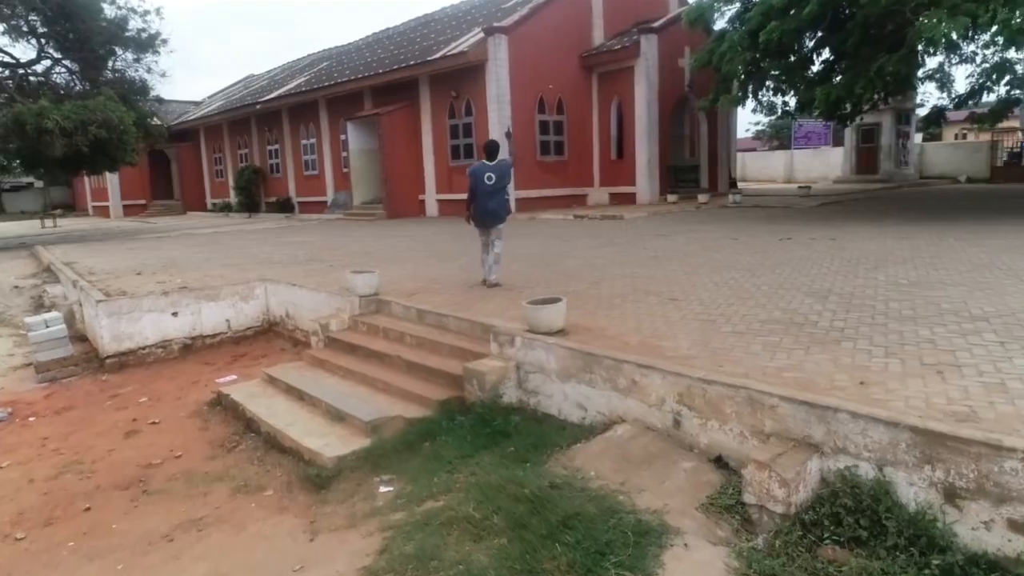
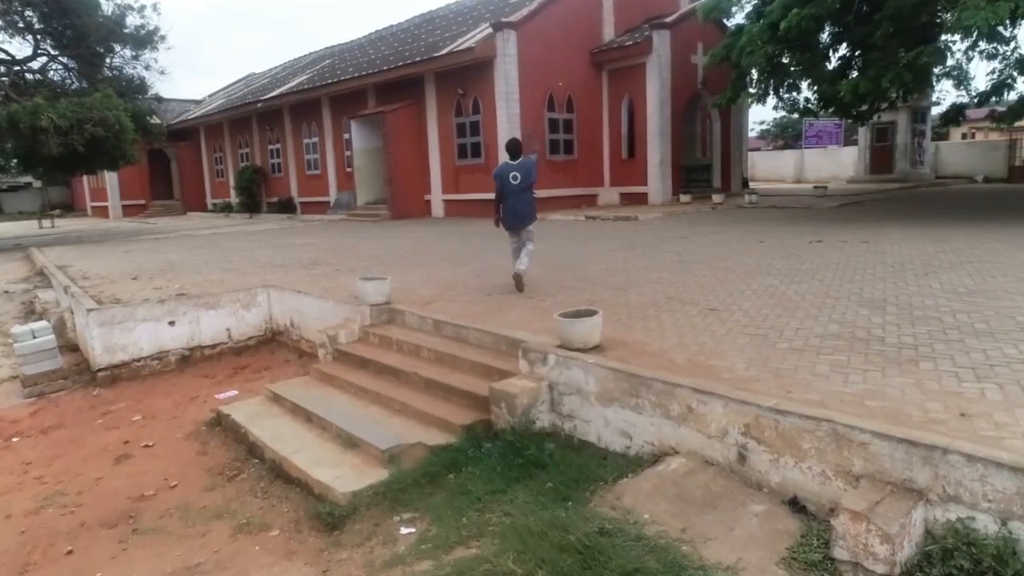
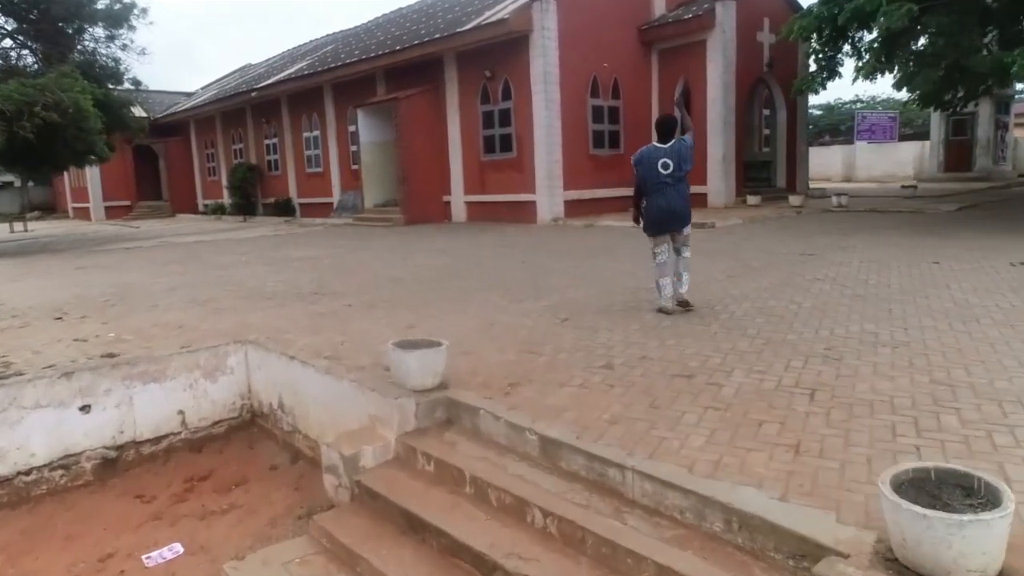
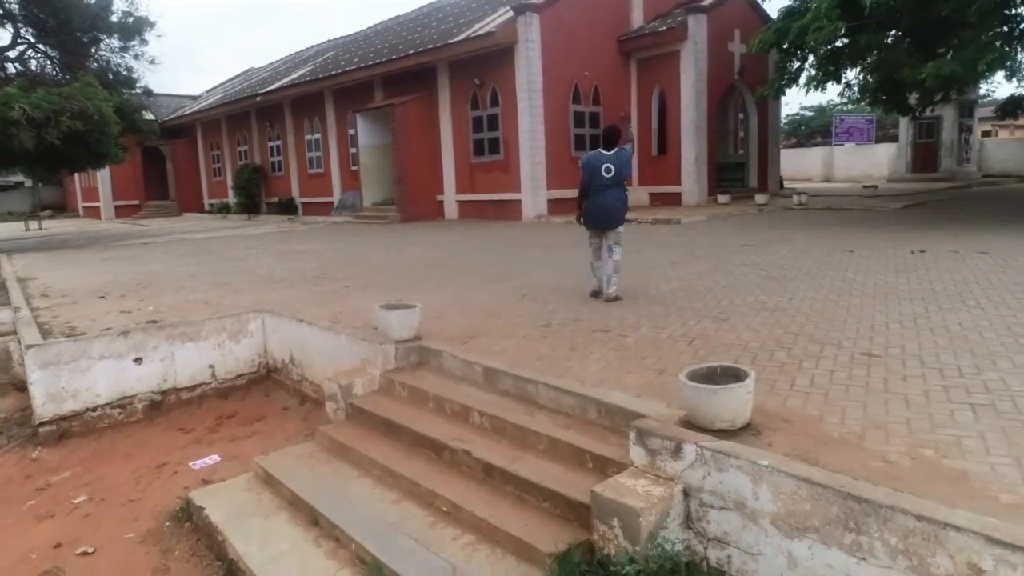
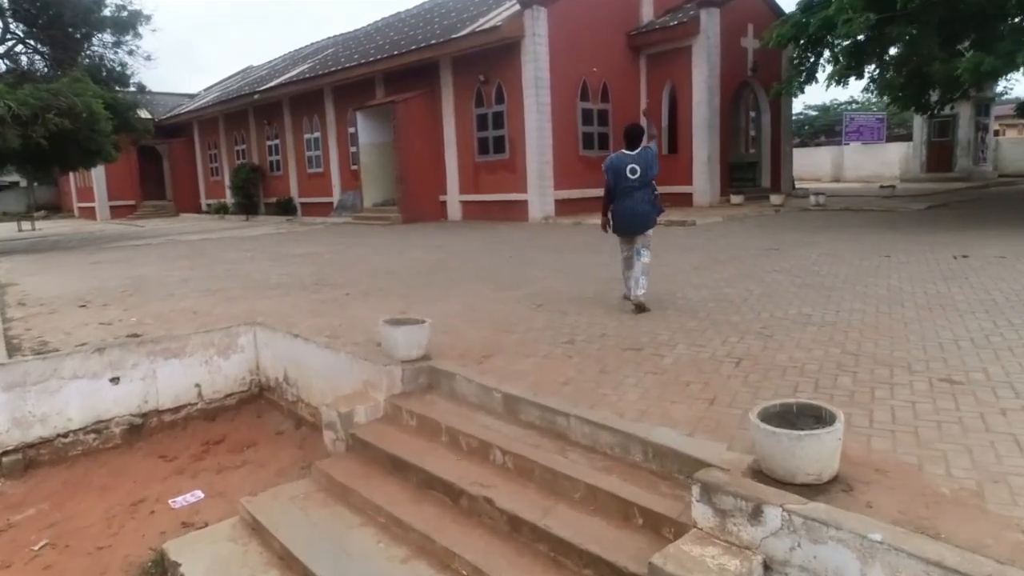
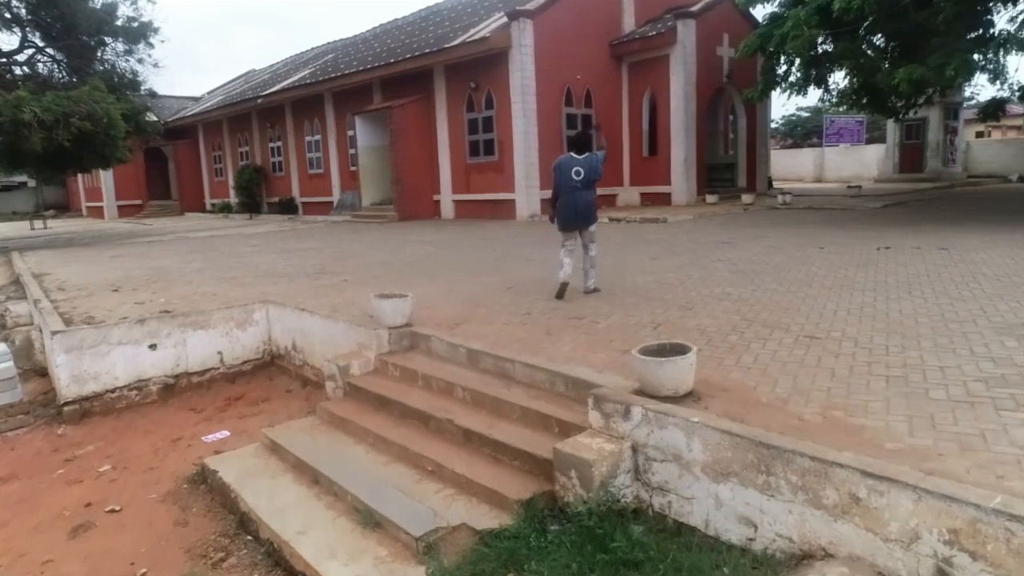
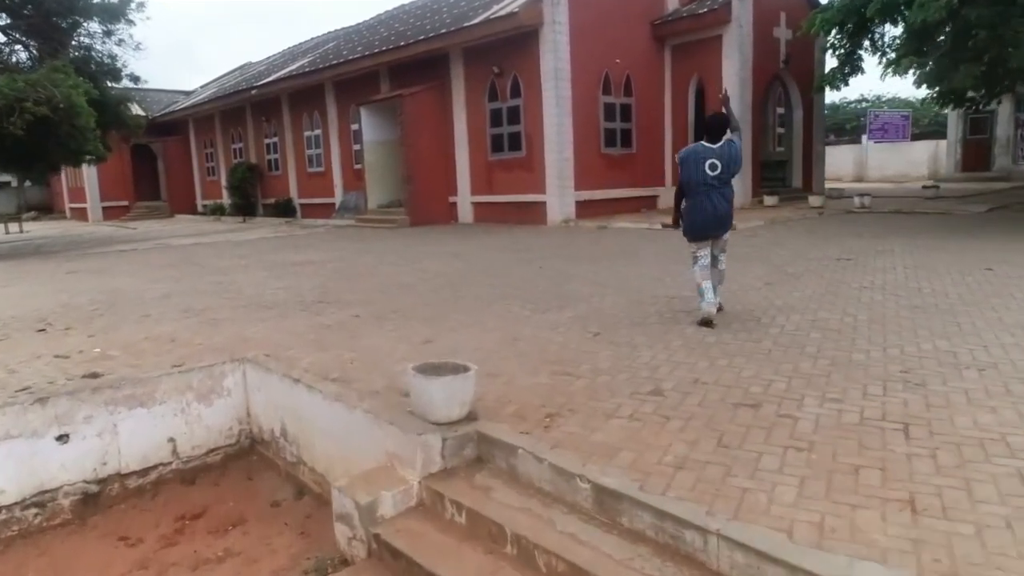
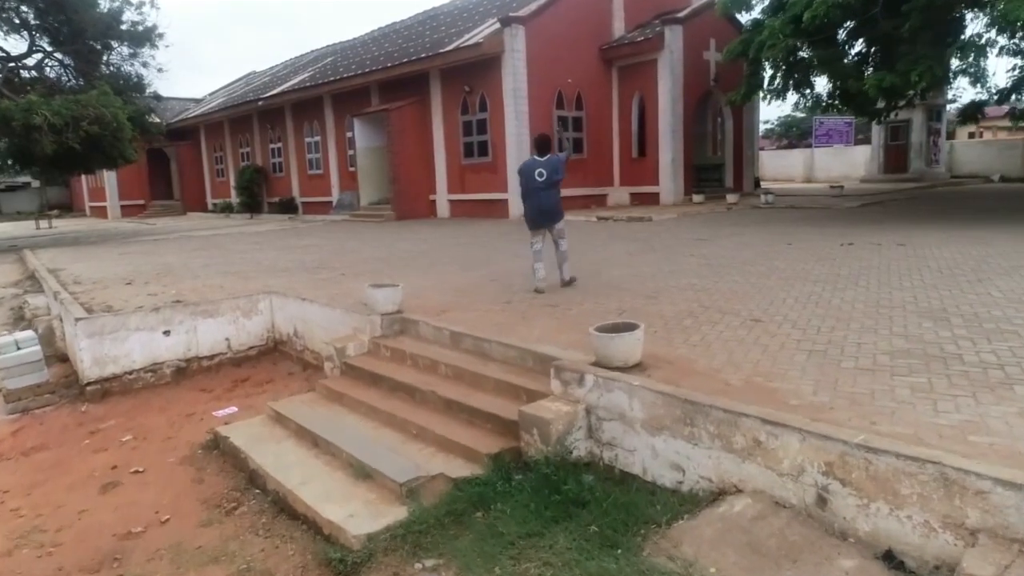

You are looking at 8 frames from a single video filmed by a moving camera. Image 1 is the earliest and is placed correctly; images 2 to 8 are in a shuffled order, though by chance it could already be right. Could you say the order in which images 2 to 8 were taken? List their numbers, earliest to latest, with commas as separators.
2, 8, 6, 4, 5, 3, 7
